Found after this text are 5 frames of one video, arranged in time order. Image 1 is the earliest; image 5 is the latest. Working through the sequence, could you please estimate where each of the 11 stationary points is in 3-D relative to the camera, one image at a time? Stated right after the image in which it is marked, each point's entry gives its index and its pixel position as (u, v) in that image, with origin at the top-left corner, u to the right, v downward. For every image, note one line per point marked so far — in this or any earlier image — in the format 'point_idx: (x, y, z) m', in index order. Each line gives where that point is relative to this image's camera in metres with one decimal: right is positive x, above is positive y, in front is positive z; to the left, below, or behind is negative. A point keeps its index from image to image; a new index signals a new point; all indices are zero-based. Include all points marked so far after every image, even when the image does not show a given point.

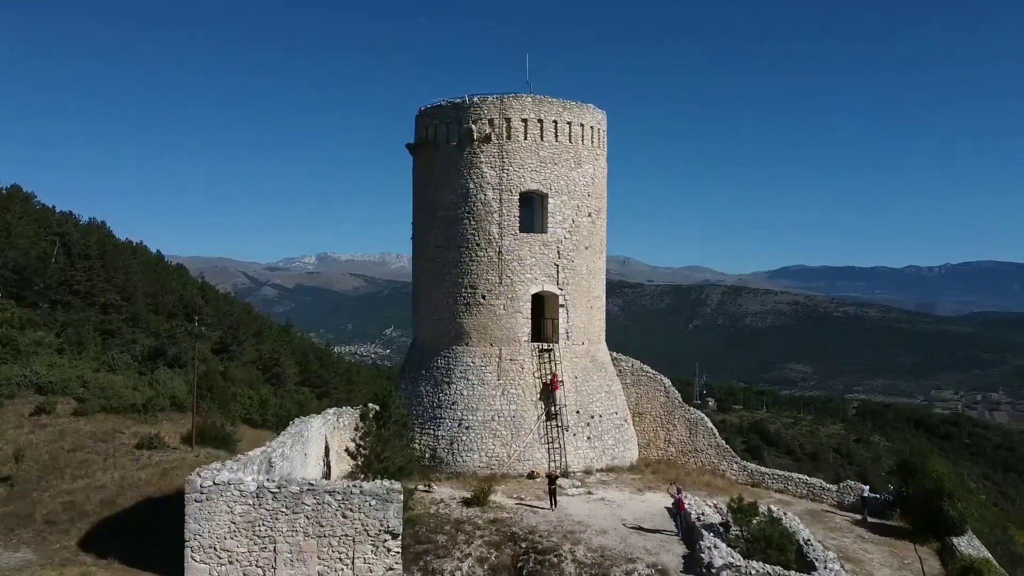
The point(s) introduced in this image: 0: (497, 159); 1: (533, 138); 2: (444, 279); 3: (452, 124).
0: (-0.2, +1.8, +9.9) m
1: (+0.3, +2.2, +9.9) m
2: (-1.2, +0.3, +10.2) m
3: (-1.0, +2.5, +10.1) m
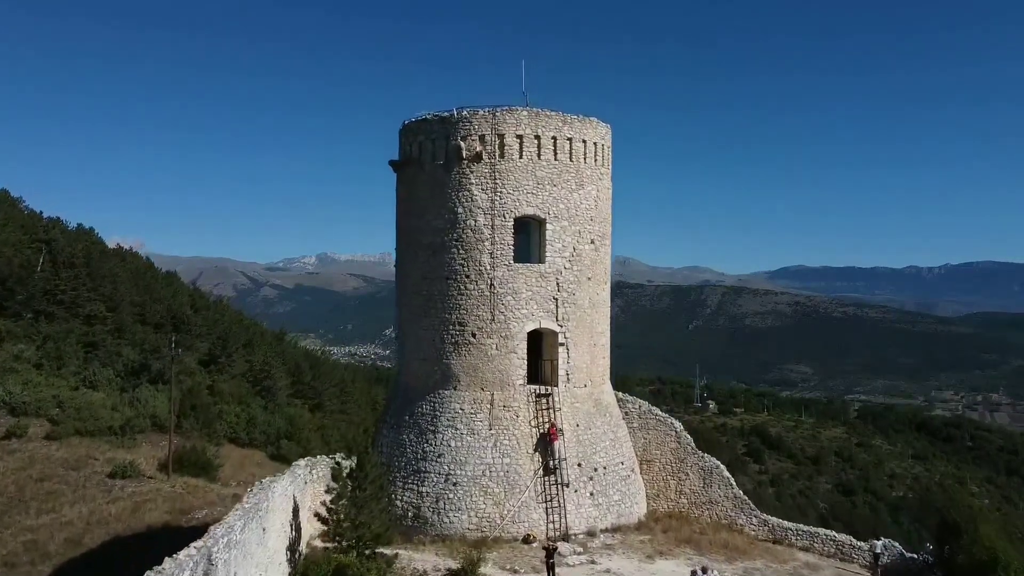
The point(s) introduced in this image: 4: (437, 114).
0: (-0.3, +1.4, +8.8) m
1: (+0.2, +1.7, +8.8) m
2: (-1.3, -0.2, +9.1) m
3: (-1.1, +2.0, +9.0) m
4: (-1.0, +2.3, +9.0) m
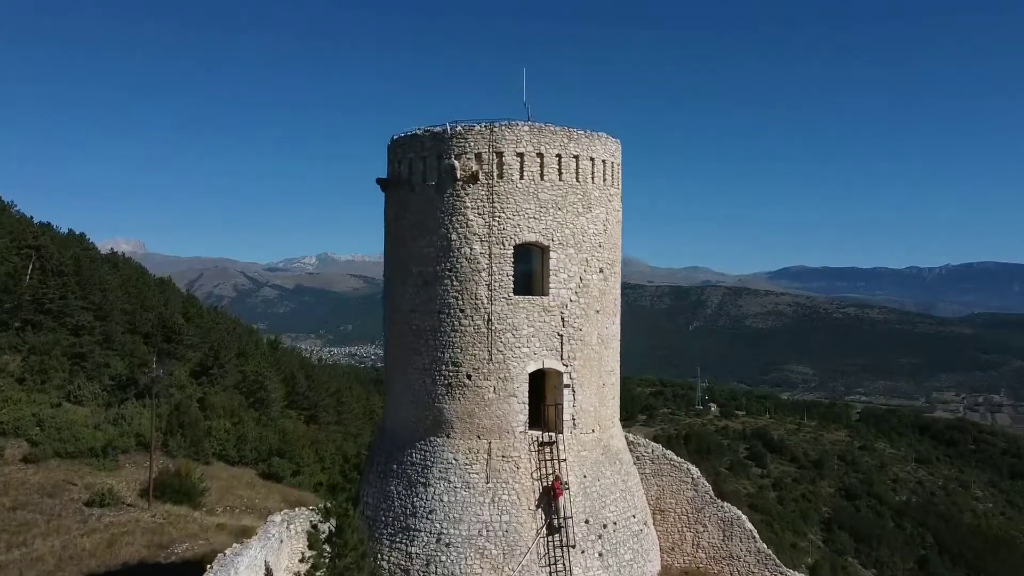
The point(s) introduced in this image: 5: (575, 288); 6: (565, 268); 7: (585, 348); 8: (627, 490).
0: (-0.3, +0.9, +7.9) m
1: (+0.2, +1.3, +7.9) m
2: (-1.3, -0.6, +8.2) m
3: (-1.1, +1.6, +8.1) m
4: (-1.0, +1.9, +8.1) m
5: (+0.8, 0.0, +8.1) m
6: (+0.6, +0.2, +8.0) m
7: (+0.9, -0.7, +8.1) m
8: (+1.6, -2.8, +9.5) m
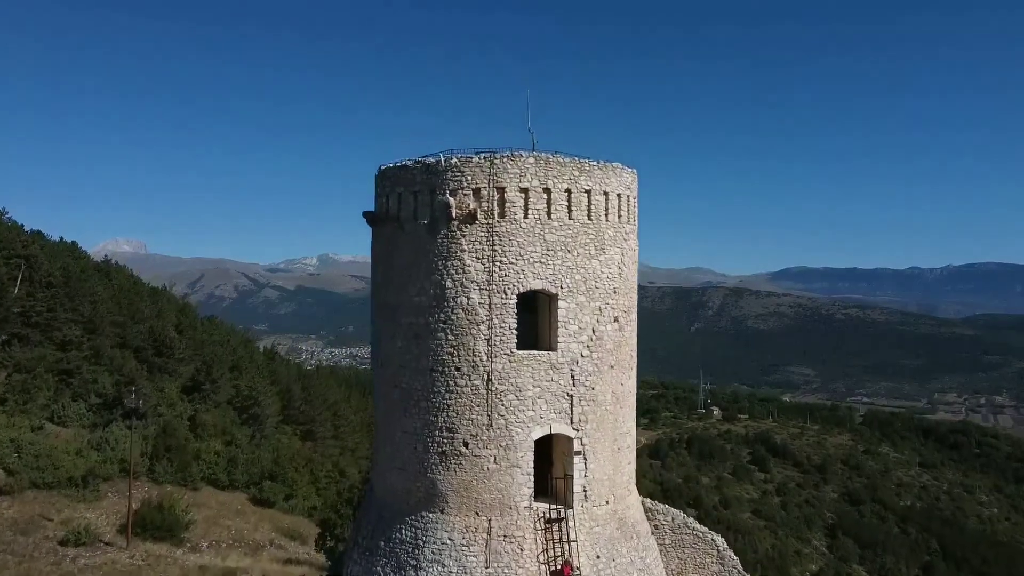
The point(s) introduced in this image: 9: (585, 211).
0: (-0.3, +0.4, +6.9) m
1: (+0.3, +0.7, +6.9) m
2: (-1.2, -1.2, +7.2) m
3: (-1.0, +1.0, +7.1) m
4: (-1.0, +1.3, +7.1) m
5: (+0.8, -0.6, +7.1) m
6: (+0.7, -0.3, +7.0) m
7: (+0.9, -1.3, +7.2) m
8: (+1.6, -3.3, +8.5) m
9: (+0.8, +0.8, +7.1) m
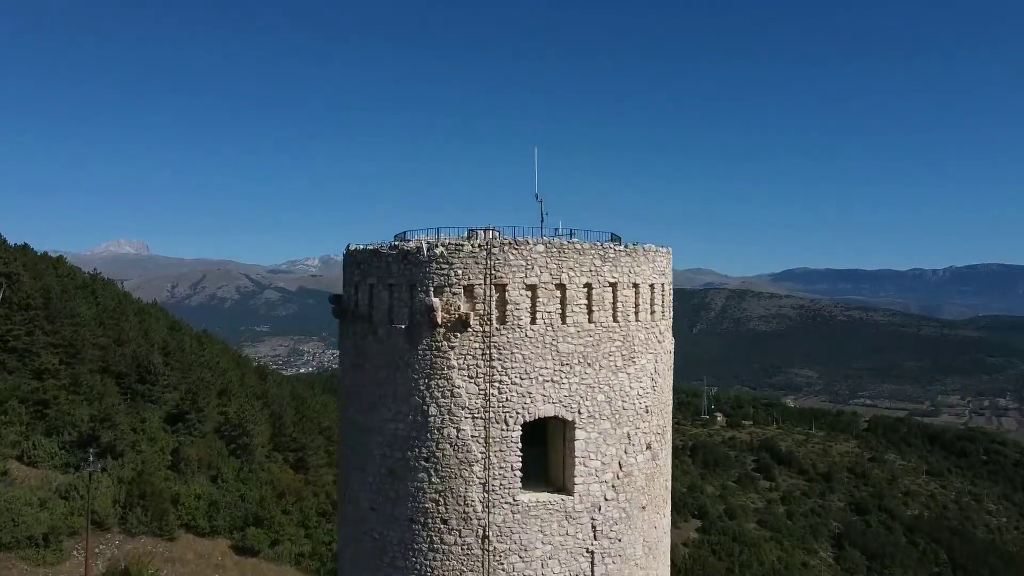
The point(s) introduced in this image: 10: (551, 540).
0: (-0.3, -0.6, +5.3) m
1: (+0.3, -0.3, +5.3) m
2: (-1.2, -2.2, +5.6) m
3: (-1.0, 0.0, +5.5) m
4: (-1.0, +0.3, +5.5) m
5: (+0.8, -1.5, +5.5) m
6: (+0.7, -1.3, +5.4) m
7: (+0.9, -2.3, +5.5) m
8: (+1.7, -4.3, +6.9) m
9: (+0.8, -0.2, +5.5) m
10: (+0.3, -2.0, +5.3) m
